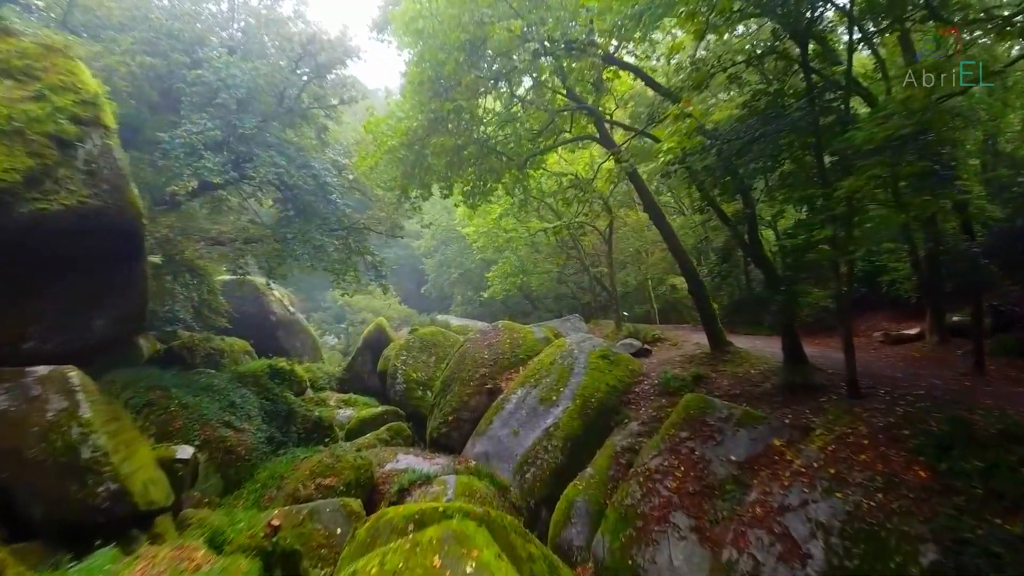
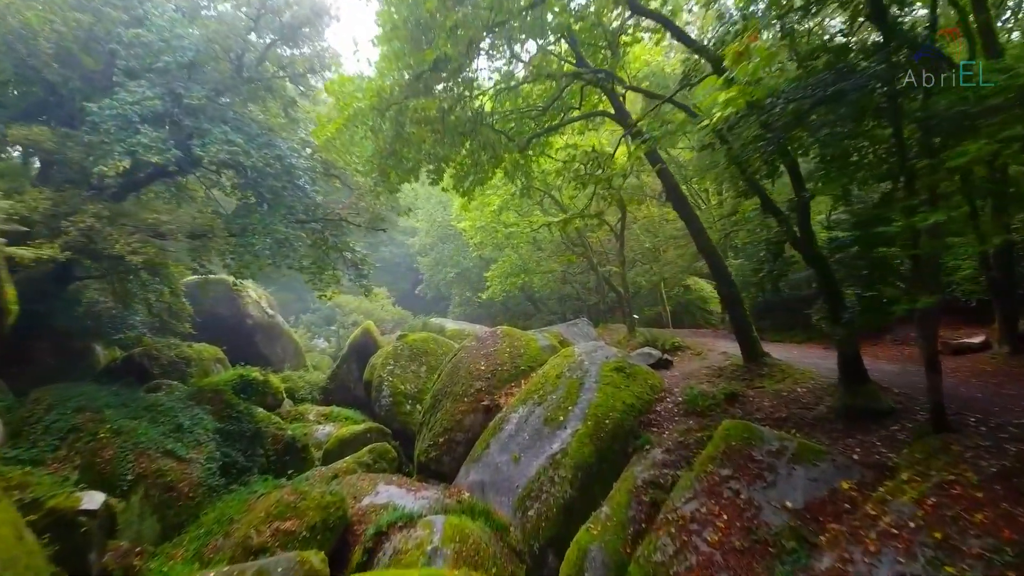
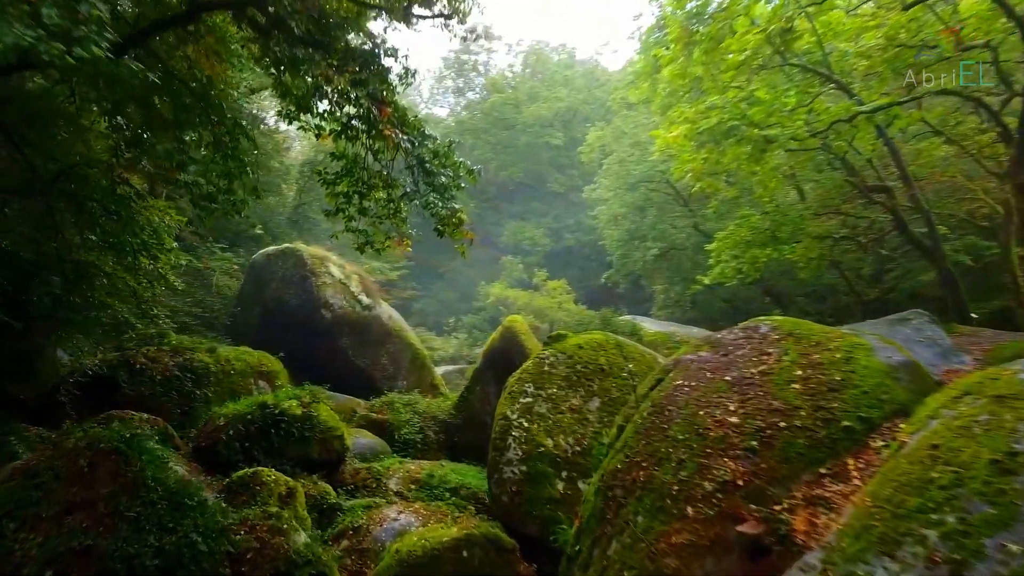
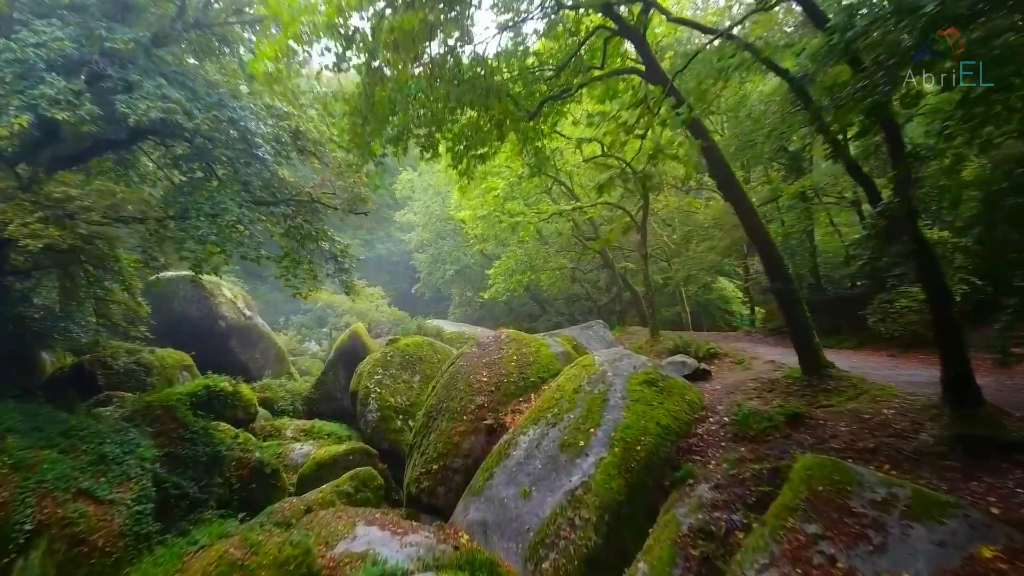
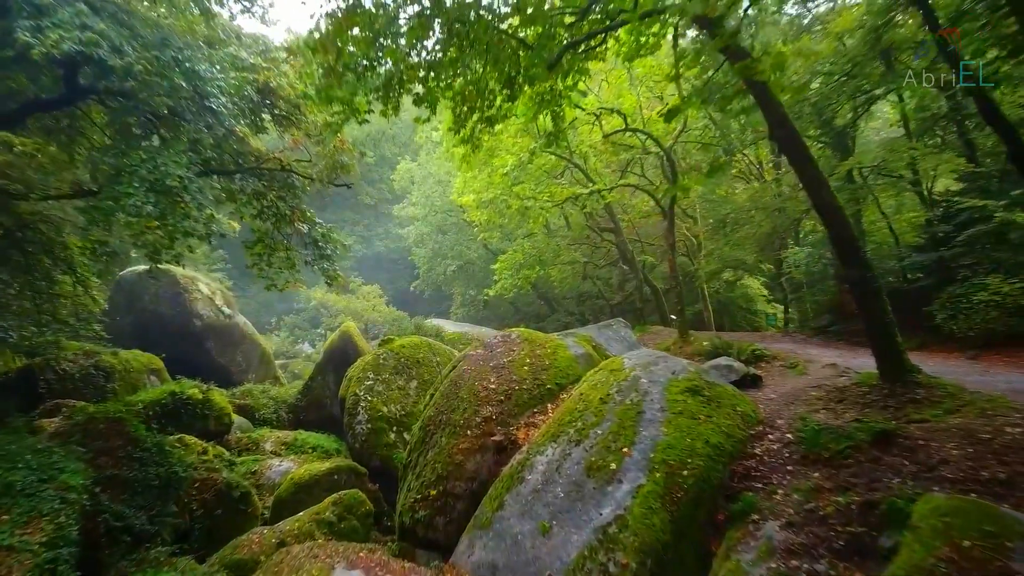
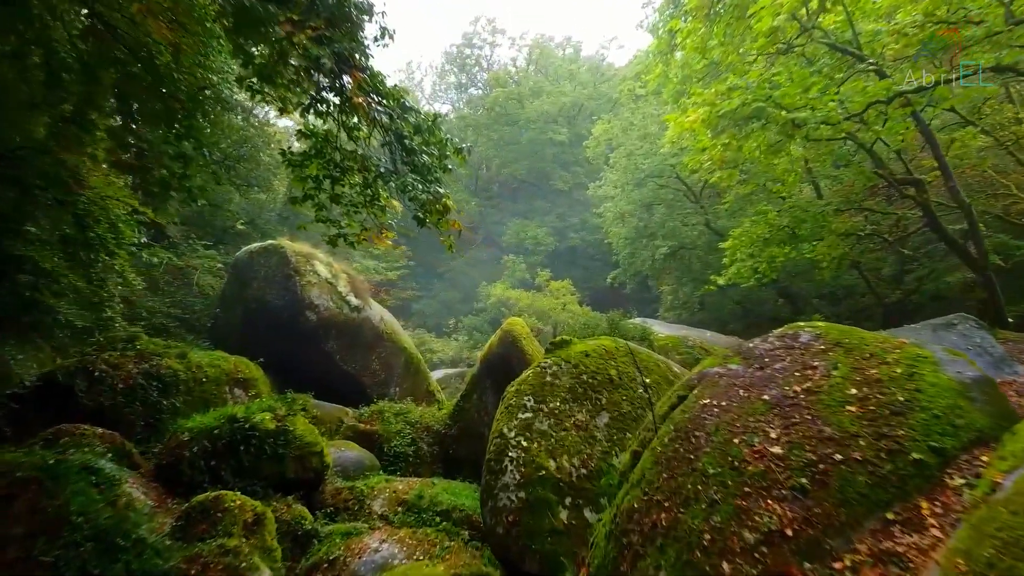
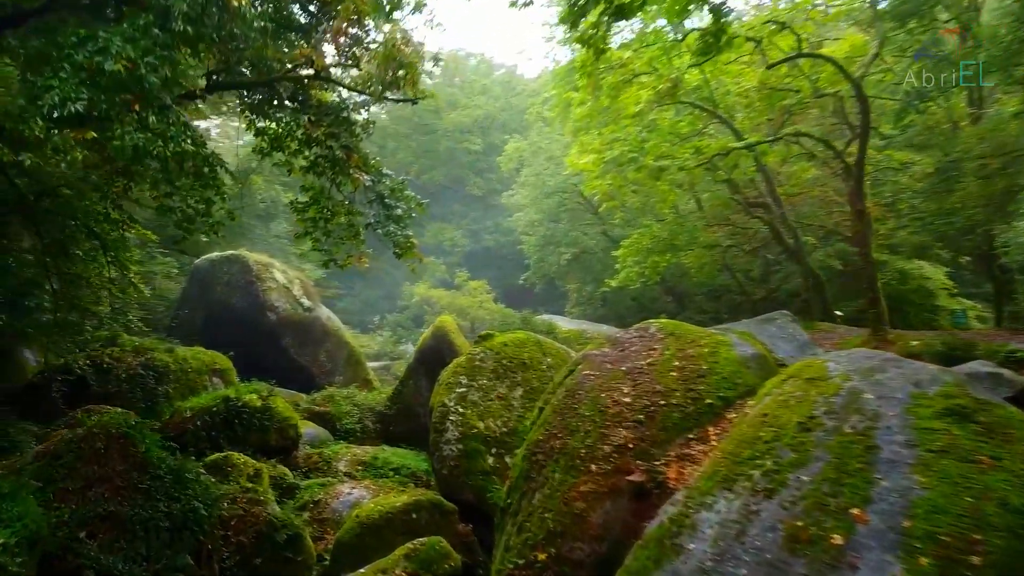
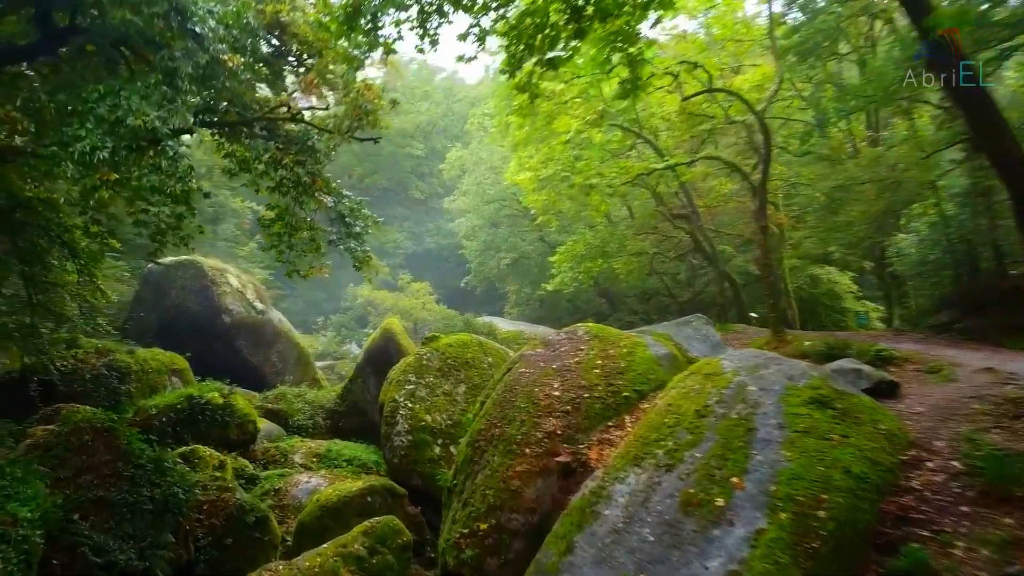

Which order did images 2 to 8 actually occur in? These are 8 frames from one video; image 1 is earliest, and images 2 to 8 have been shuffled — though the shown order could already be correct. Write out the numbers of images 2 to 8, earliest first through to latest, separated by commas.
2, 4, 5, 8, 7, 3, 6
